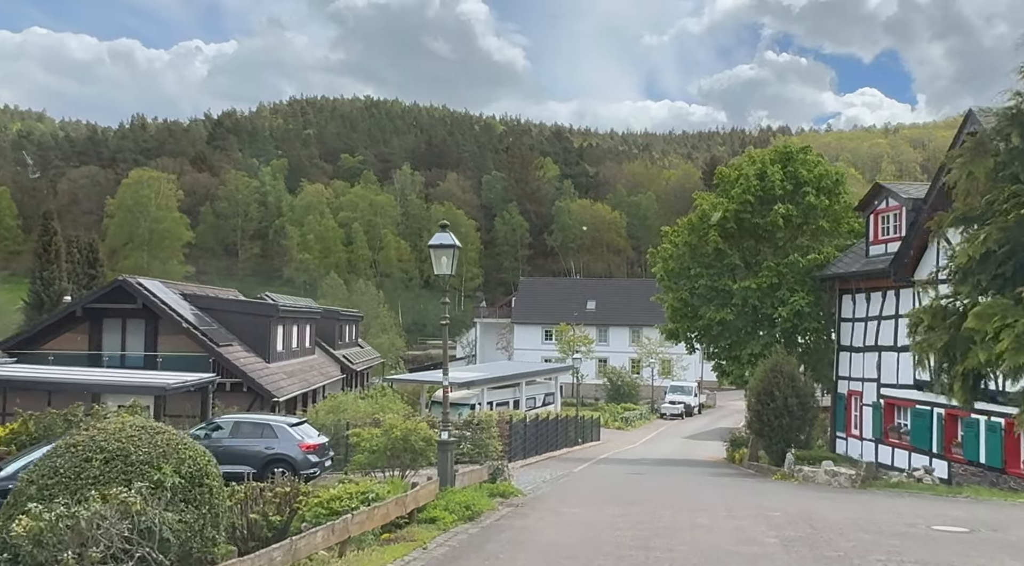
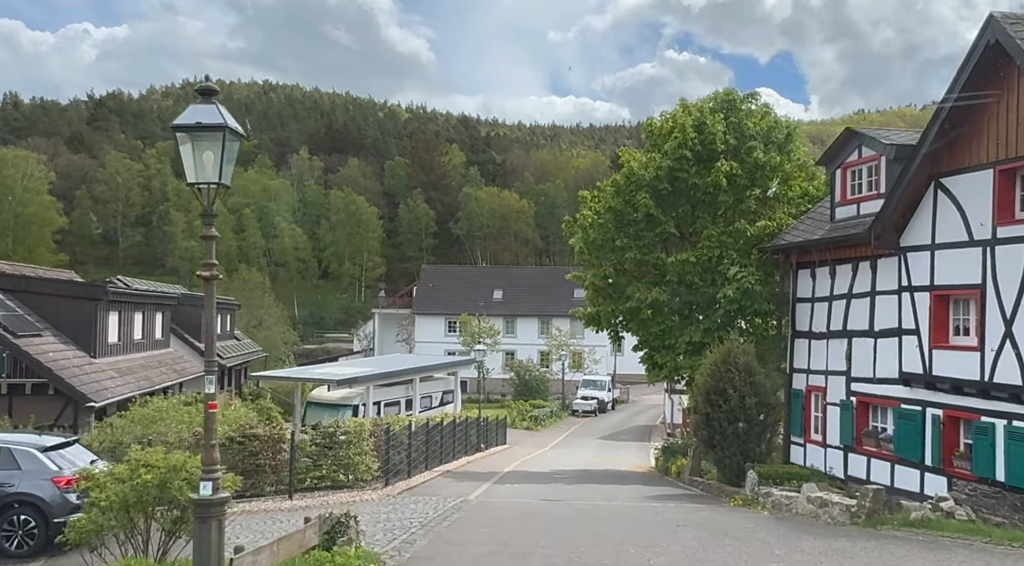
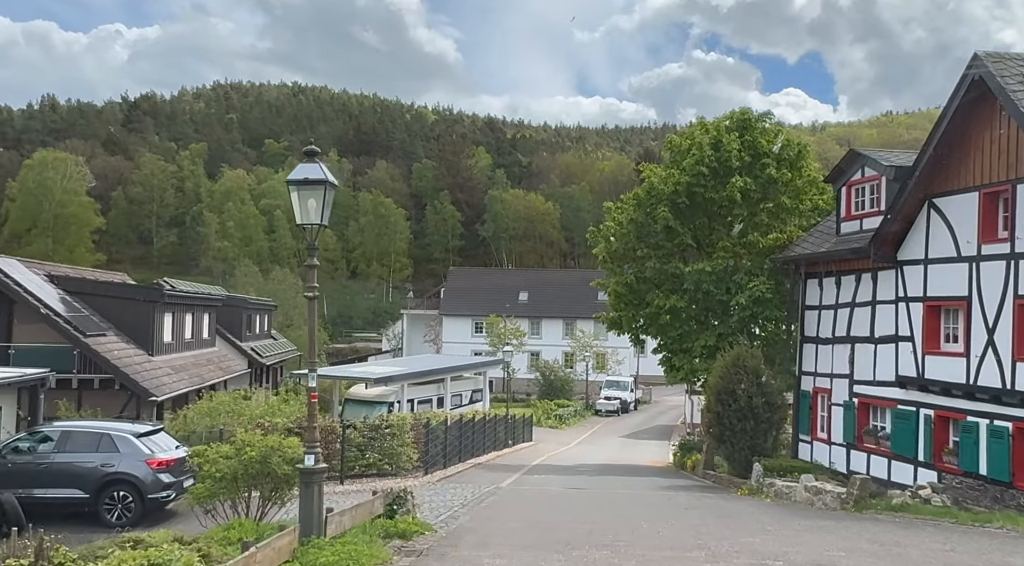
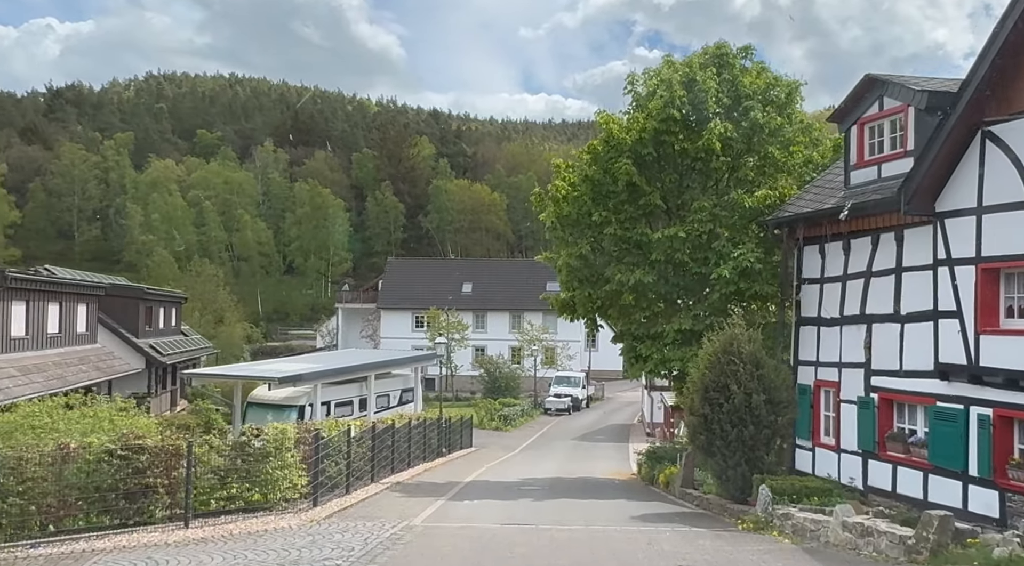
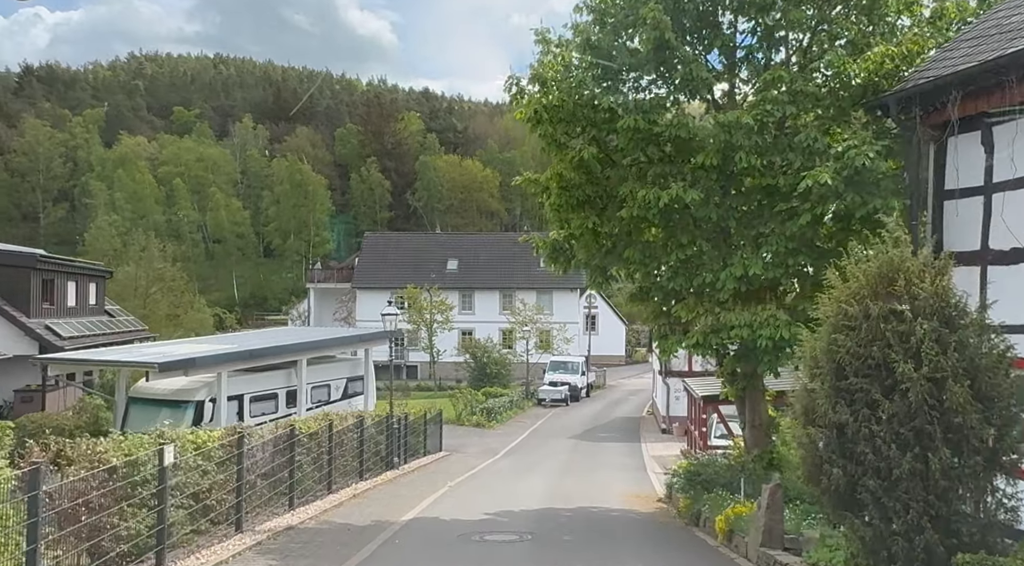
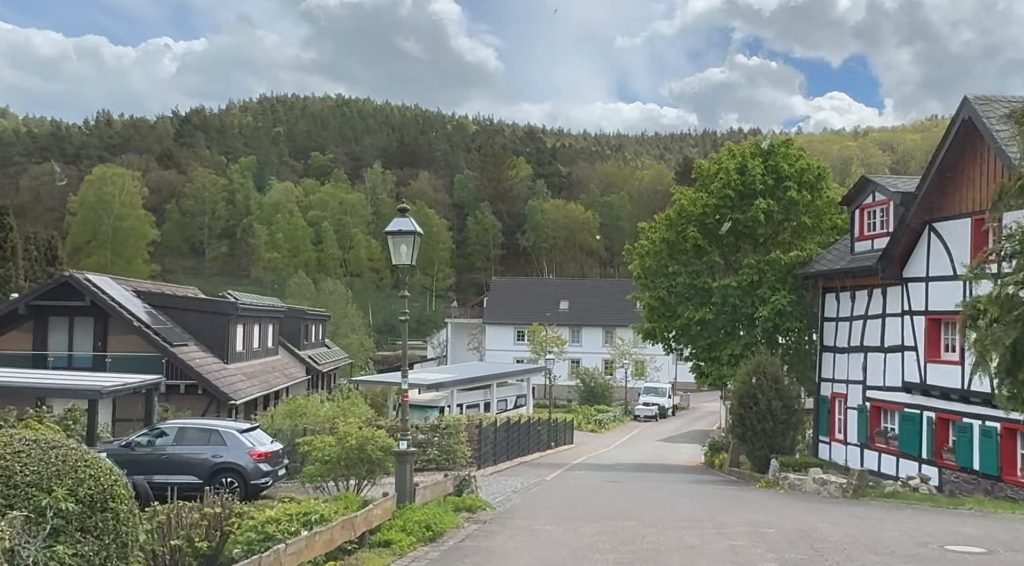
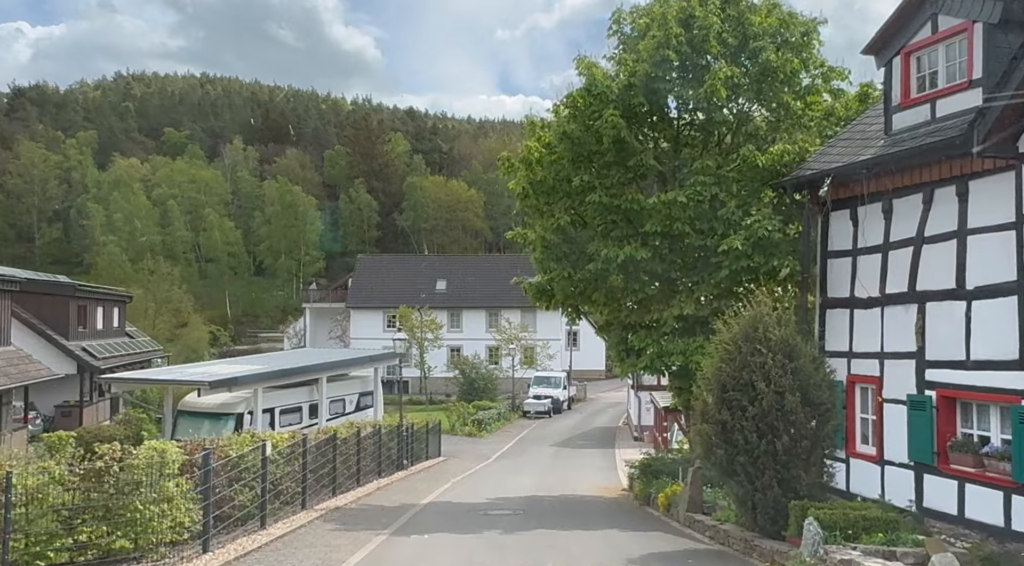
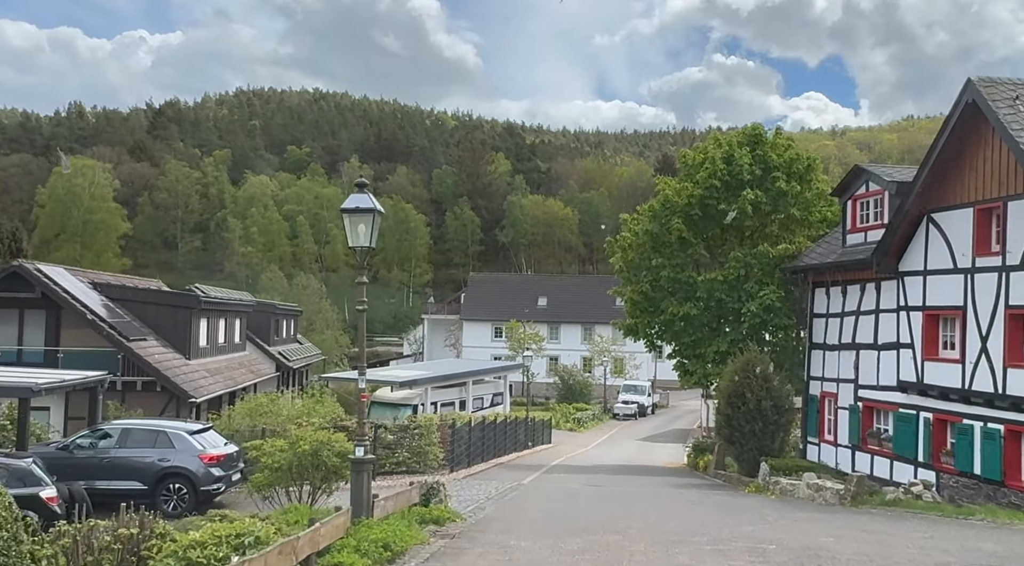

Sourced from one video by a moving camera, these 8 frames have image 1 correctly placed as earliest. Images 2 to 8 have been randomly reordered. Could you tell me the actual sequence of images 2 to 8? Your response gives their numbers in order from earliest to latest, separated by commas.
6, 8, 3, 2, 4, 7, 5
